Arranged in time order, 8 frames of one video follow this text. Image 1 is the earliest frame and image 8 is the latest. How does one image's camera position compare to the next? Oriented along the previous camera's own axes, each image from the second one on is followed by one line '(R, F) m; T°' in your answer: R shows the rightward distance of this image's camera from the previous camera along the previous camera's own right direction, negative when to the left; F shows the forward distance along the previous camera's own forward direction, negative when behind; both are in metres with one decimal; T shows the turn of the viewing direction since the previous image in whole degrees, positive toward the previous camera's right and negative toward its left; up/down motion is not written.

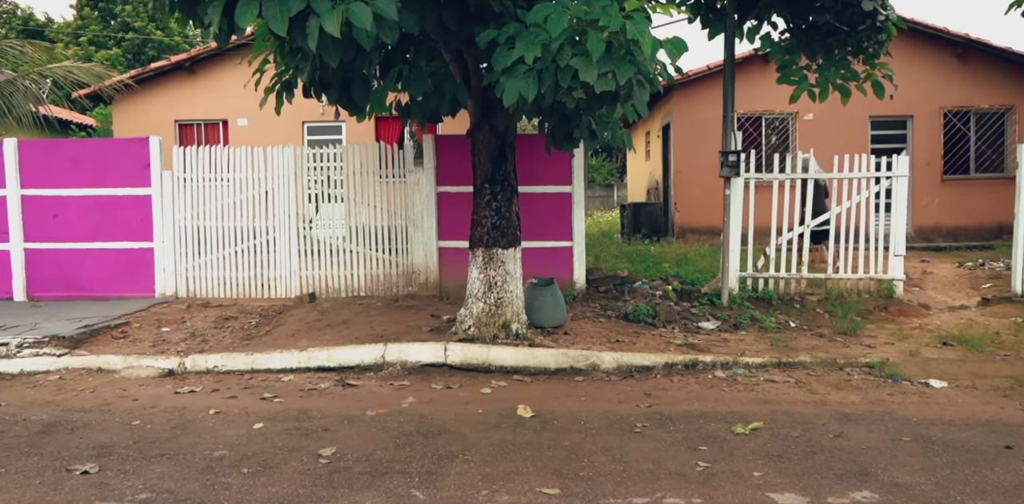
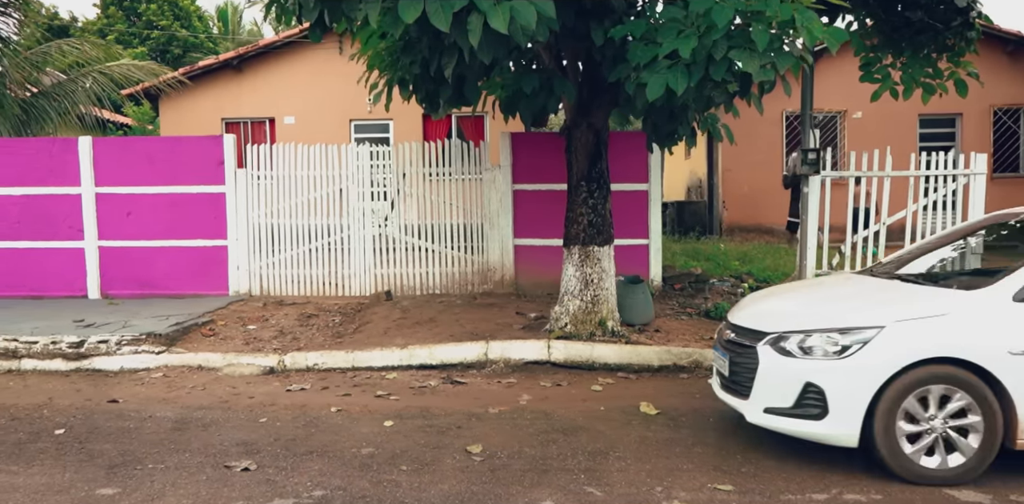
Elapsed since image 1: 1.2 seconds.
(-0.9, 0.0) m; 0°
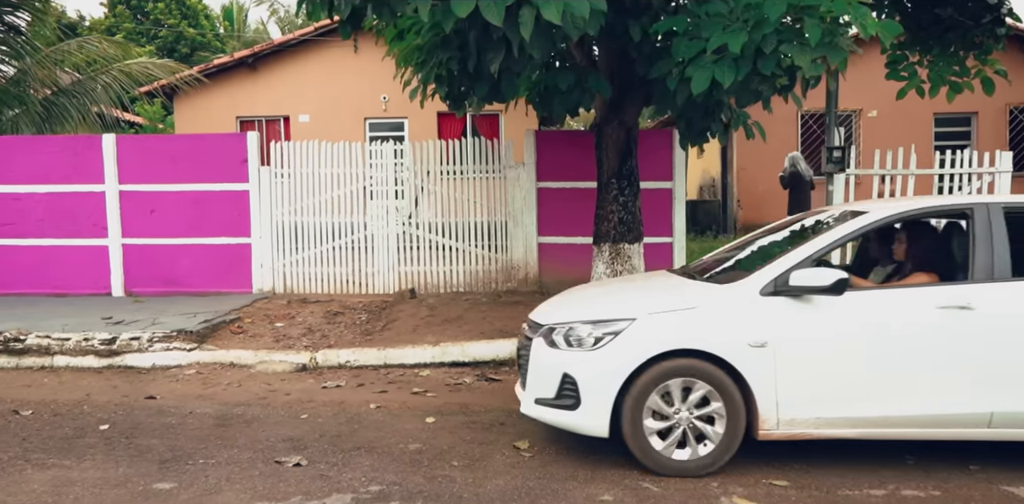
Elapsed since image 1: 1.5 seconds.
(-0.3, 0.0) m; 0°
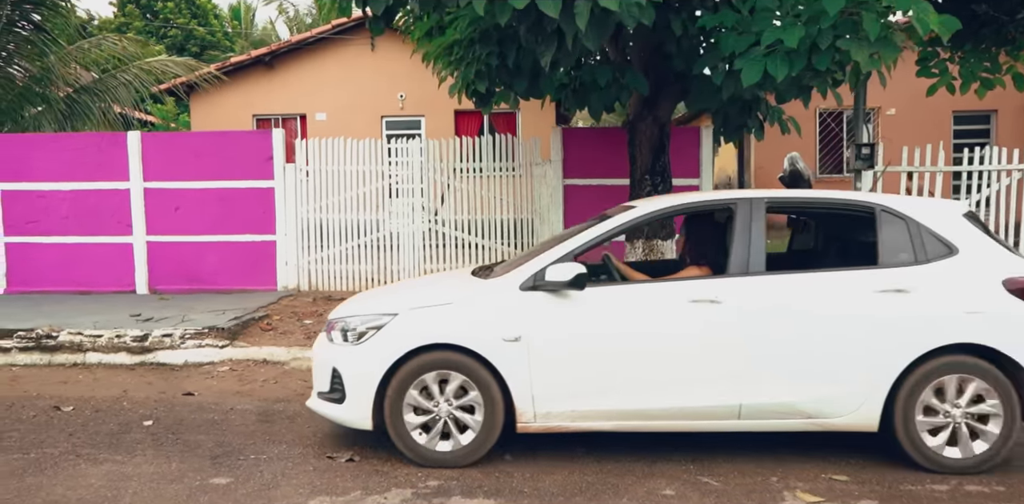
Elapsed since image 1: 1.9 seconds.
(-0.3, 0.0) m; 0°
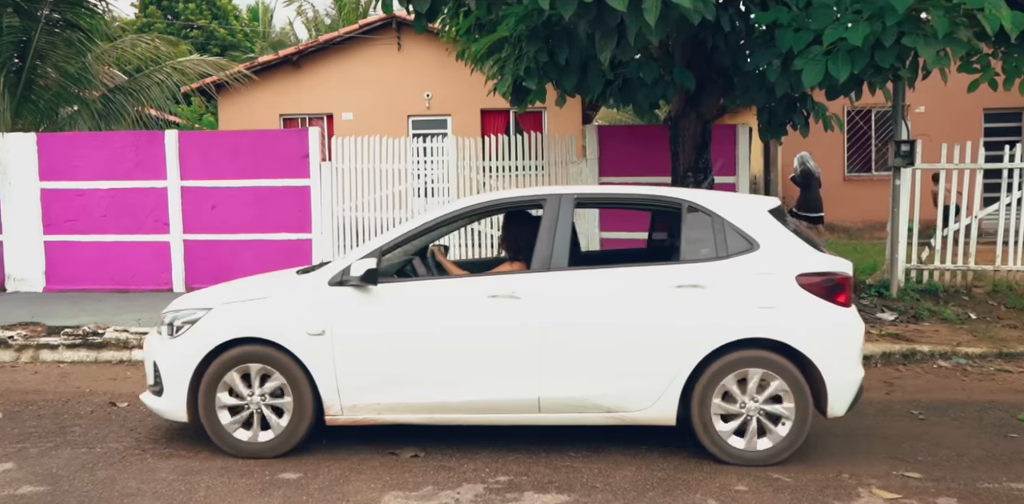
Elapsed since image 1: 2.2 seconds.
(-0.3, 0.0) m; -1°
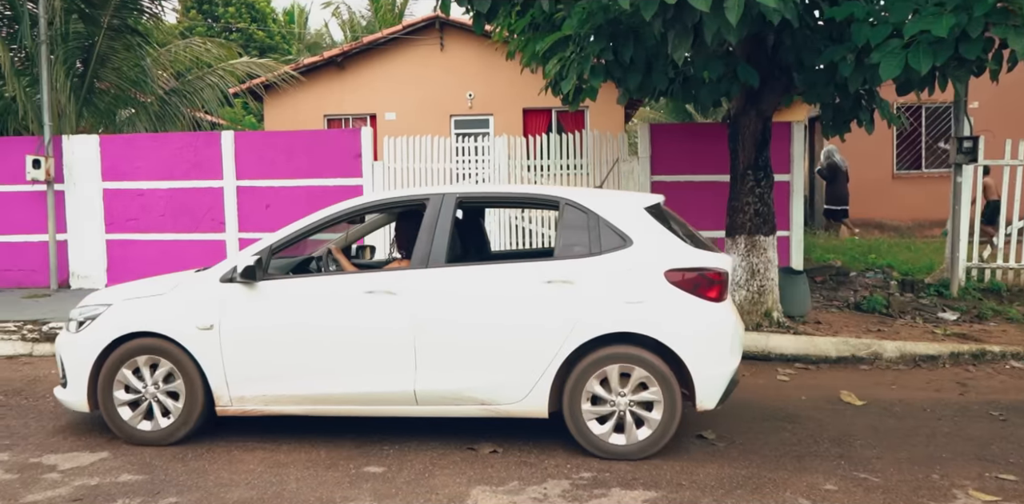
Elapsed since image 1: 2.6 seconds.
(-0.3, 0.0) m; -2°
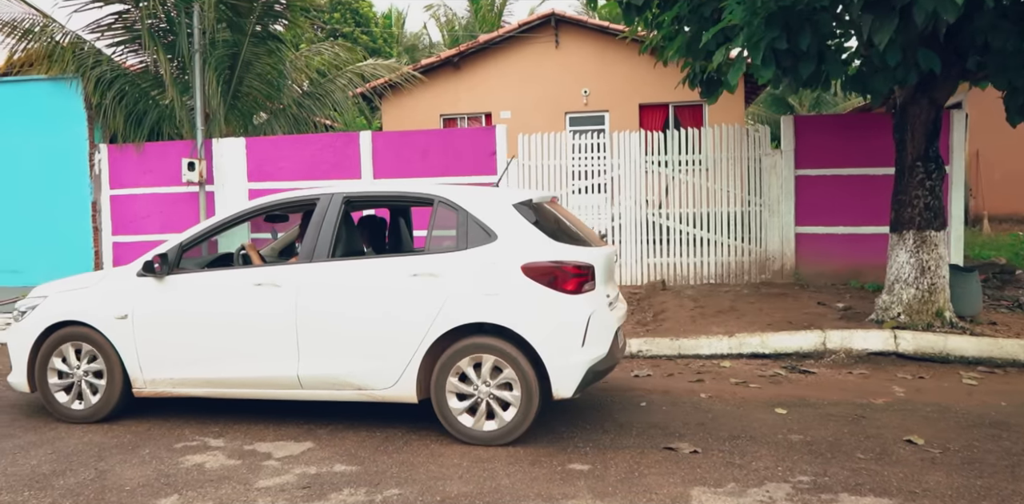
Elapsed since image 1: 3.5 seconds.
(-0.6, 0.0) m; -6°
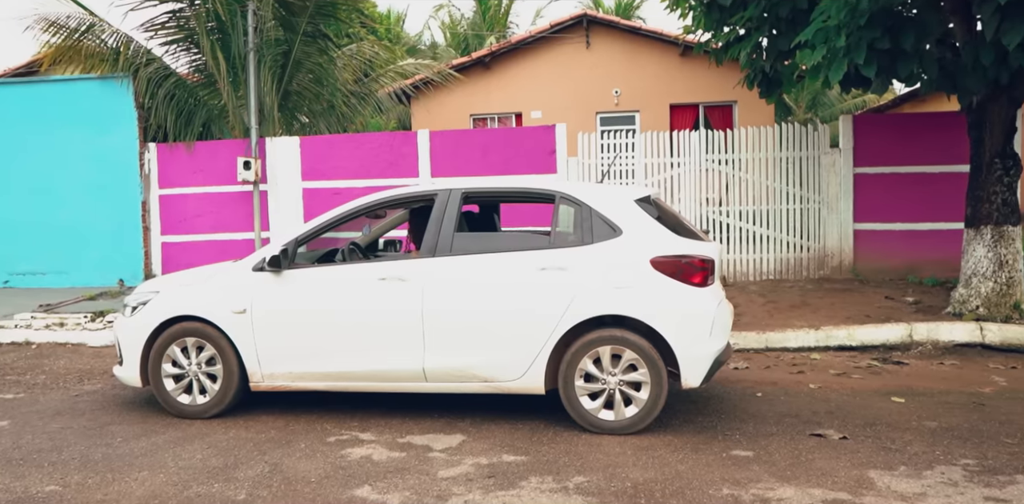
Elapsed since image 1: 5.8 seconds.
(-1.0, -0.2) m; +1°
